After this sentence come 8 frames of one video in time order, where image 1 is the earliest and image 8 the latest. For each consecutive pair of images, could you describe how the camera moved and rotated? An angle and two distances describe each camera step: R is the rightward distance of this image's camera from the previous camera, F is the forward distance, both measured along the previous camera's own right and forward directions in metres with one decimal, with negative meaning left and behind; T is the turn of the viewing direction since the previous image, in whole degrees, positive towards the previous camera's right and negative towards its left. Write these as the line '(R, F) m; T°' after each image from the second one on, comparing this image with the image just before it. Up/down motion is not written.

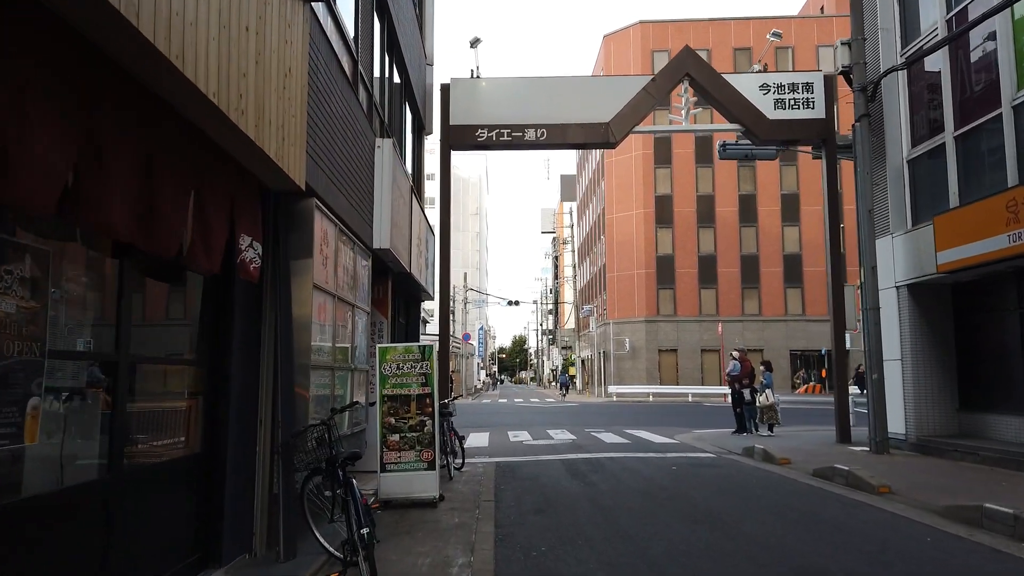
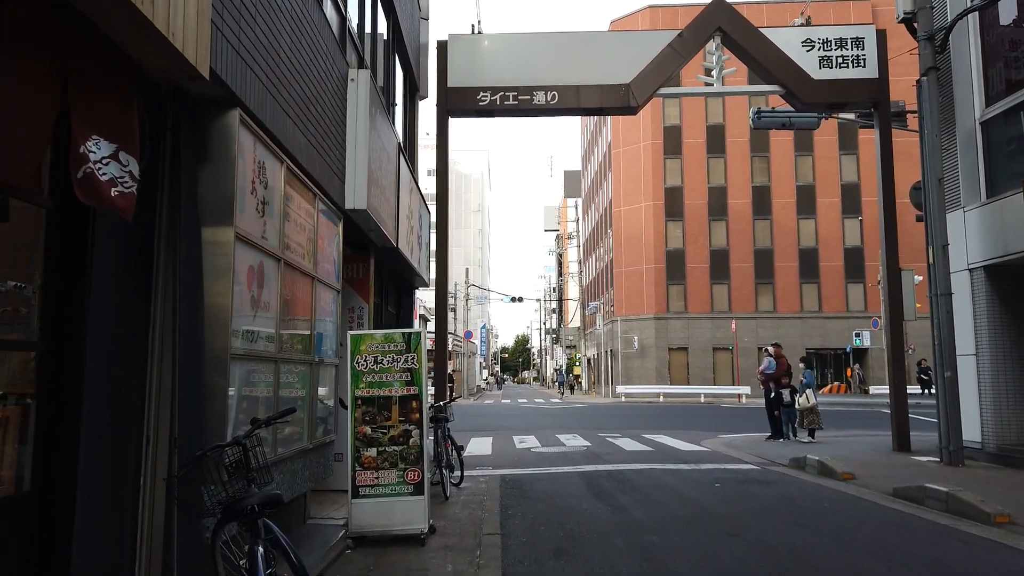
(-0.1, +1.9) m; 0°
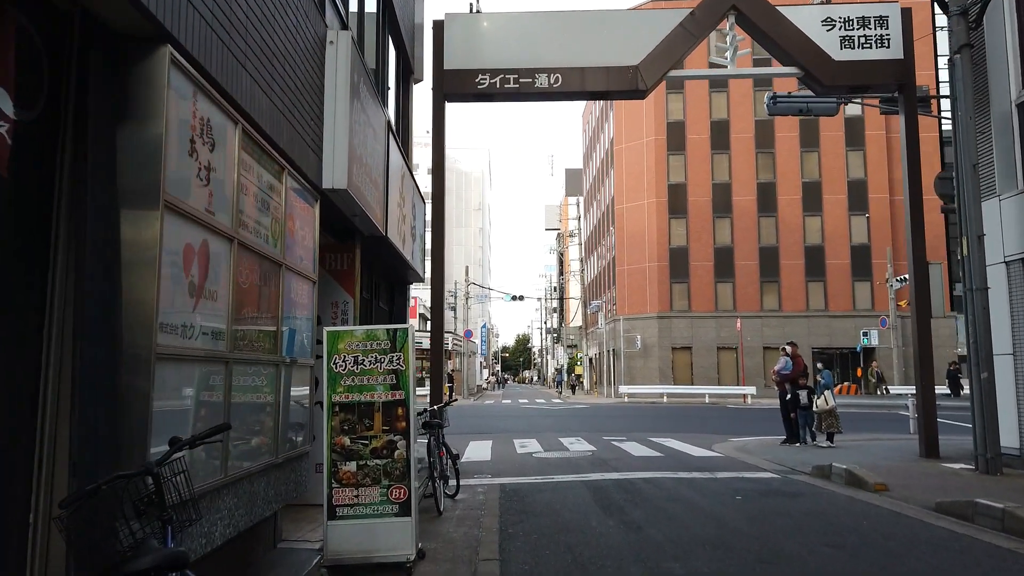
(0.0, +0.8) m; 0°
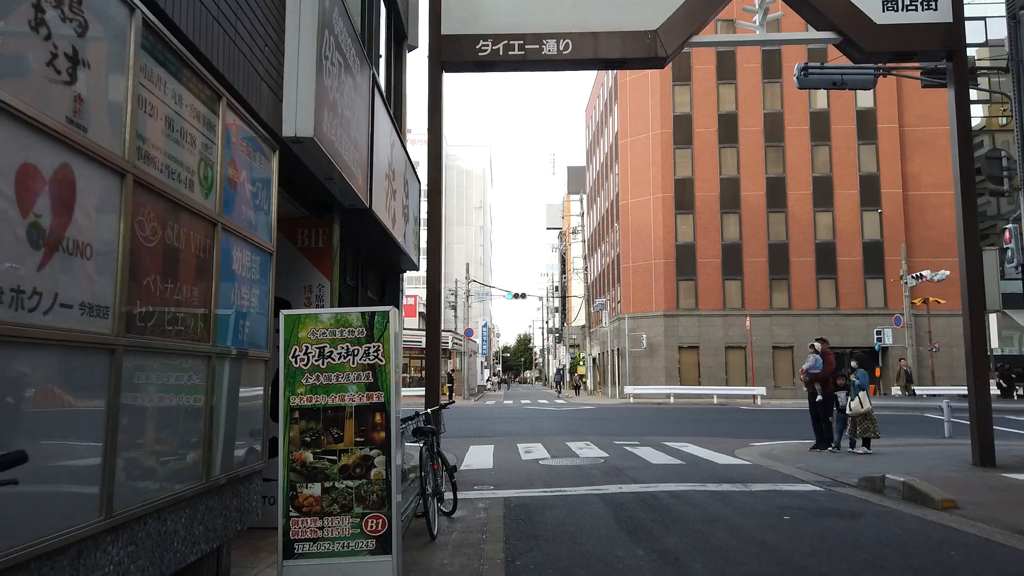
(-0.1, +1.3) m; 0°
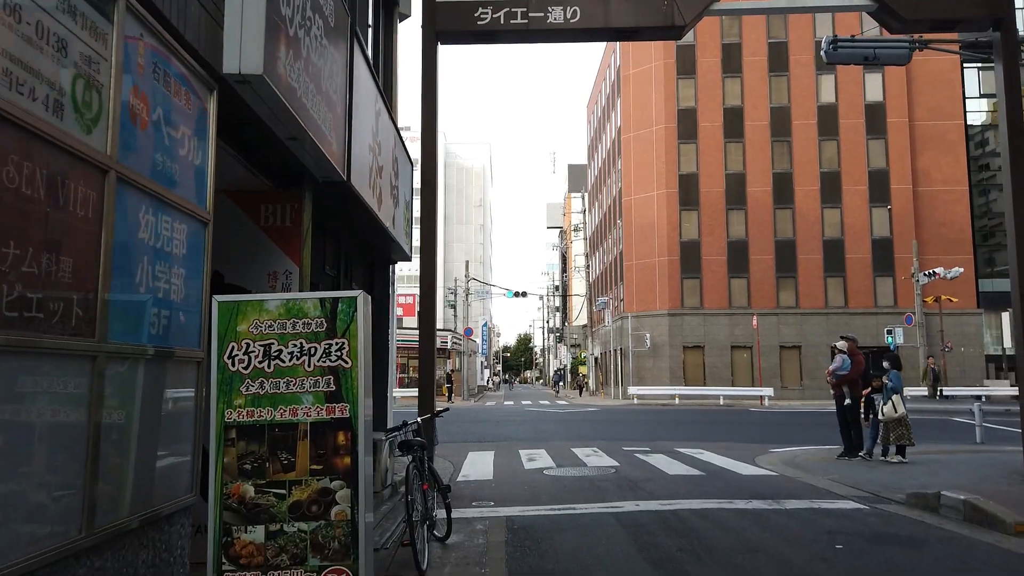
(0.0, +1.1) m; 0°
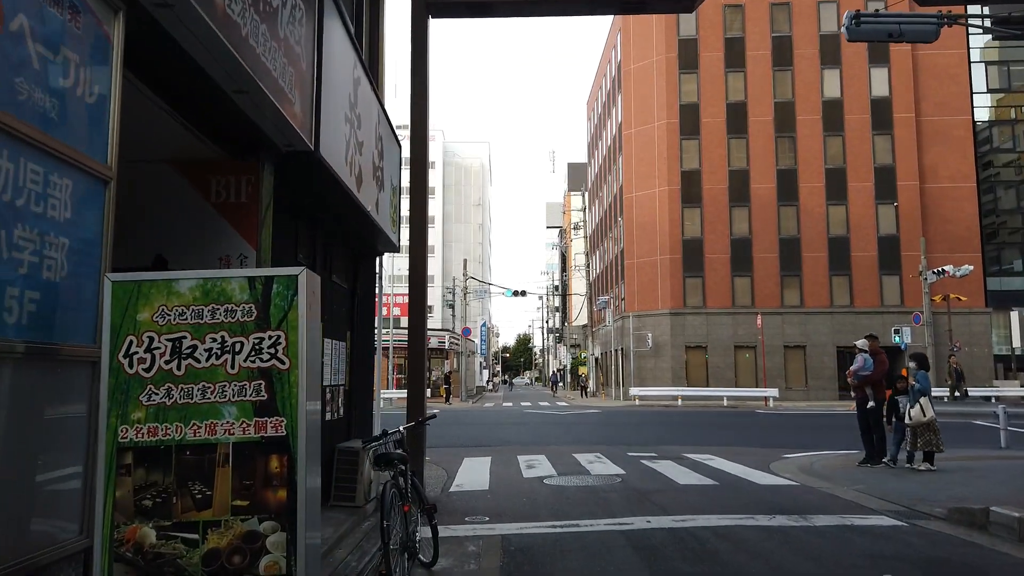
(0.0, +0.8) m; 0°
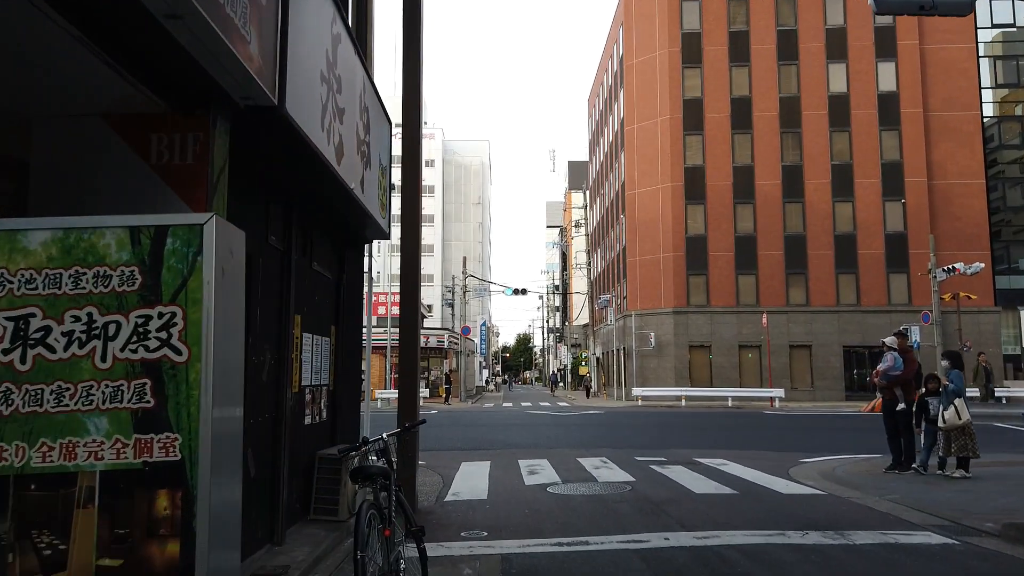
(0.0, +0.8) m; 0°
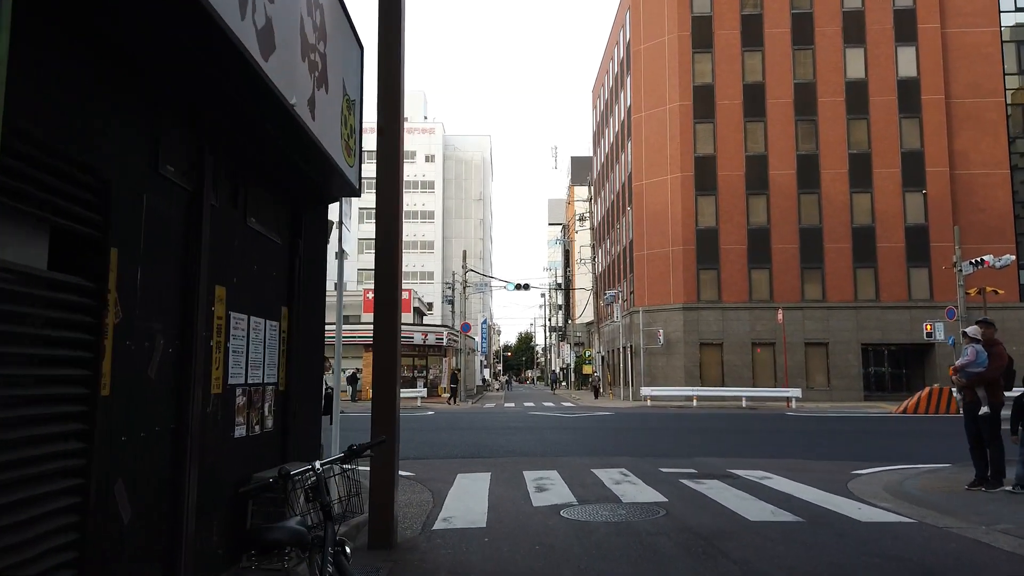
(0.0, +1.9) m; 0°
